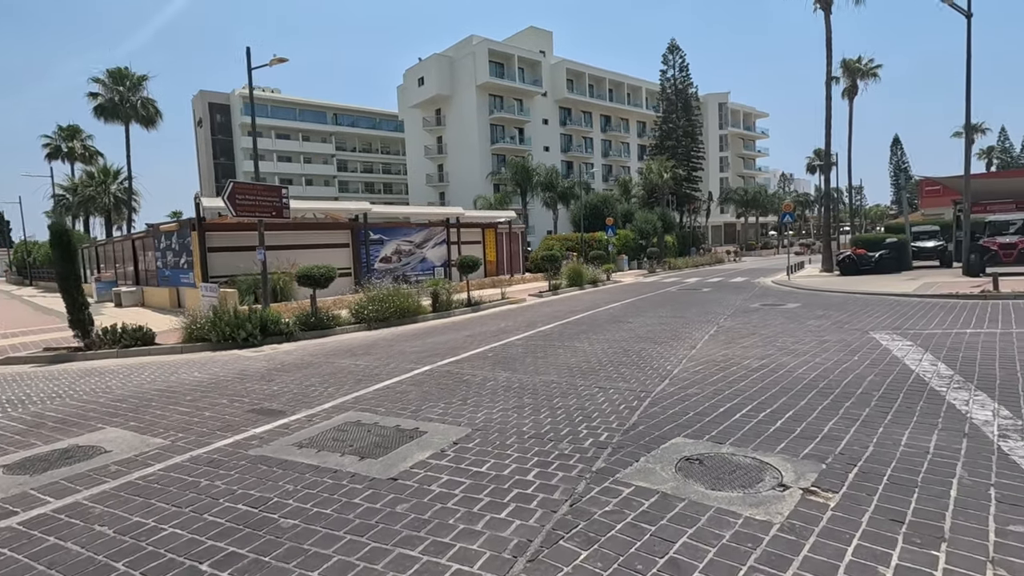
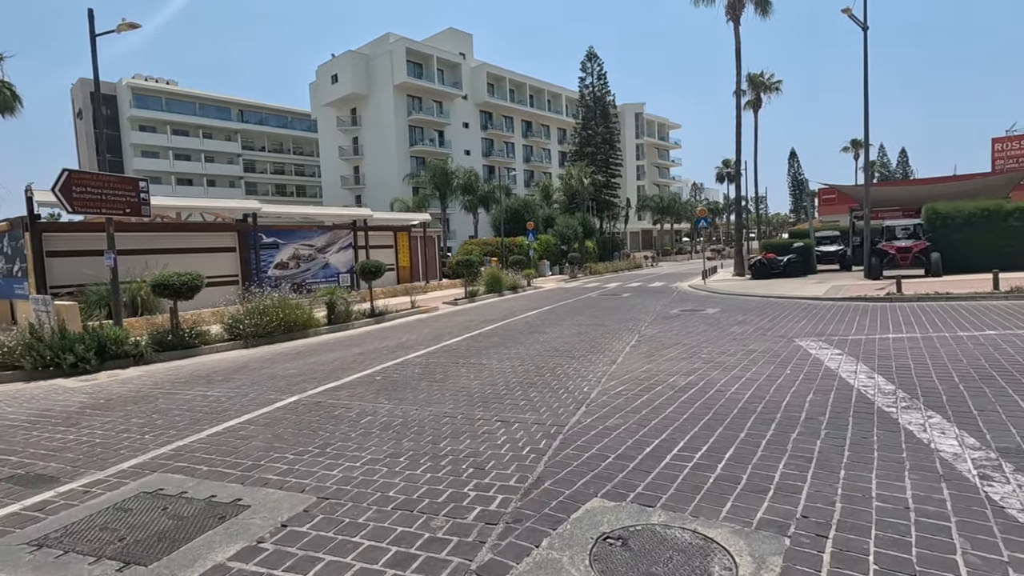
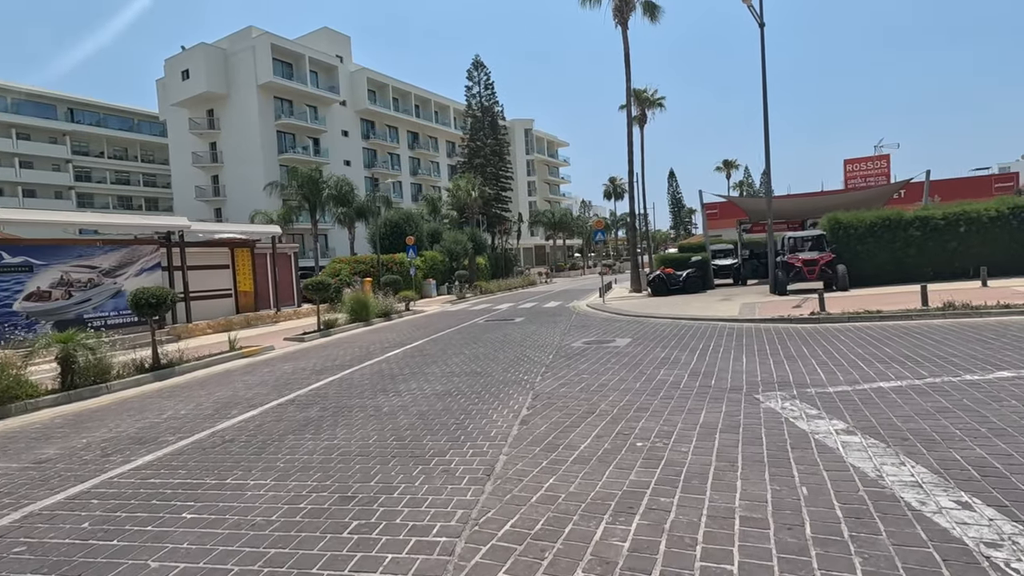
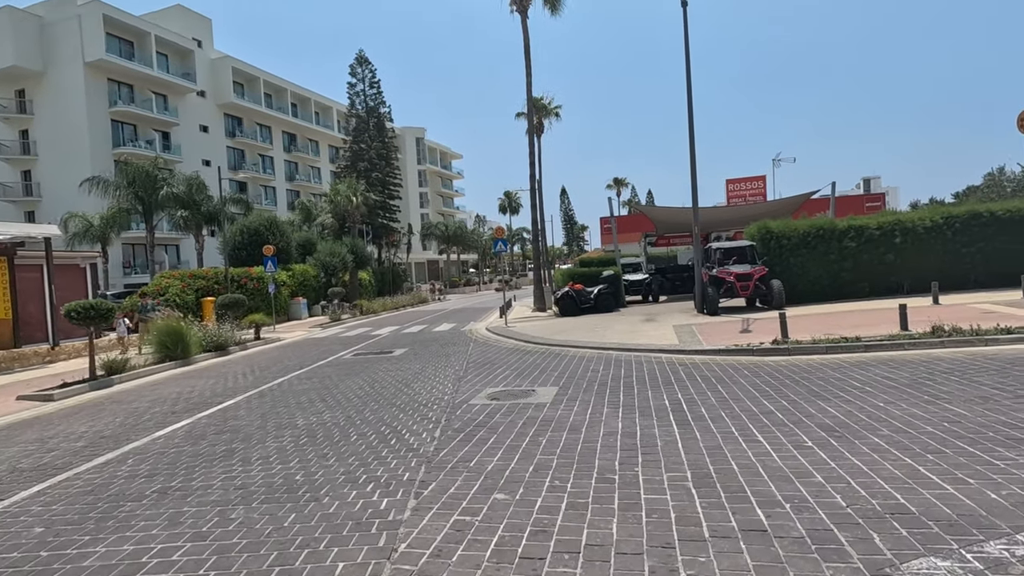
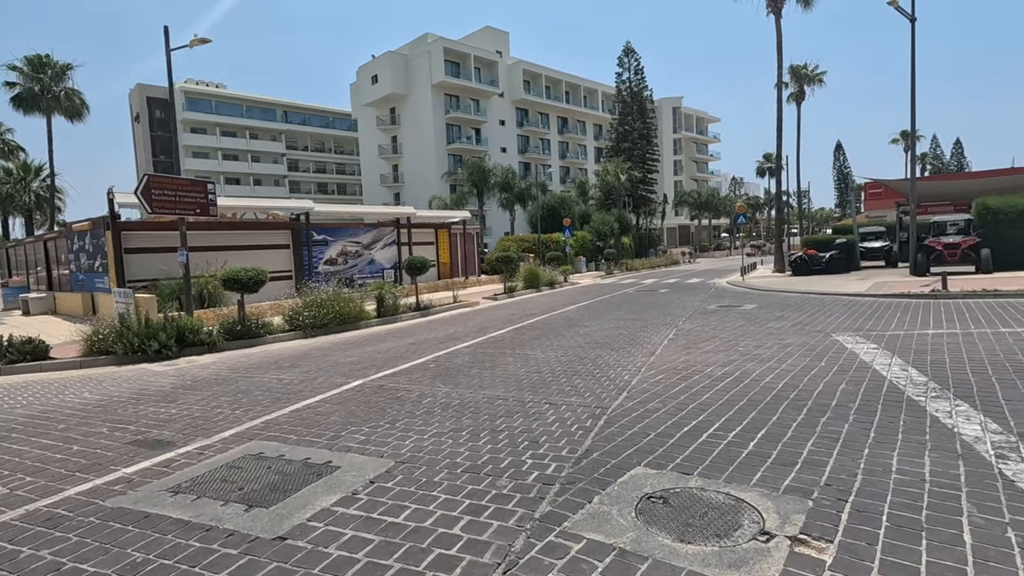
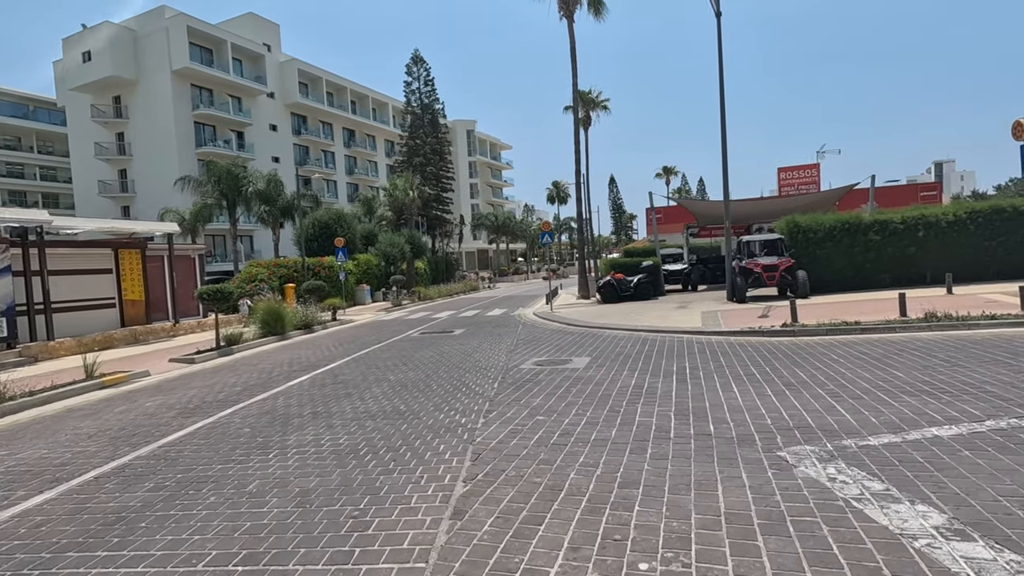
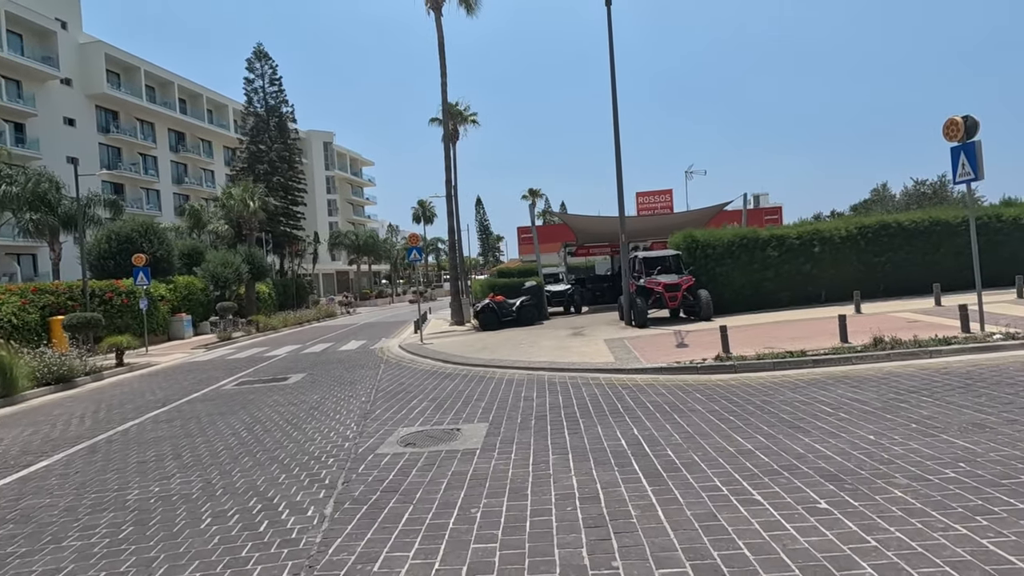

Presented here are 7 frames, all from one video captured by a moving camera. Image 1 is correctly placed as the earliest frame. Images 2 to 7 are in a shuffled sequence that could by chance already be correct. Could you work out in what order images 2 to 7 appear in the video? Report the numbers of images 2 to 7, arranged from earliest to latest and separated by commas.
5, 2, 3, 6, 4, 7
